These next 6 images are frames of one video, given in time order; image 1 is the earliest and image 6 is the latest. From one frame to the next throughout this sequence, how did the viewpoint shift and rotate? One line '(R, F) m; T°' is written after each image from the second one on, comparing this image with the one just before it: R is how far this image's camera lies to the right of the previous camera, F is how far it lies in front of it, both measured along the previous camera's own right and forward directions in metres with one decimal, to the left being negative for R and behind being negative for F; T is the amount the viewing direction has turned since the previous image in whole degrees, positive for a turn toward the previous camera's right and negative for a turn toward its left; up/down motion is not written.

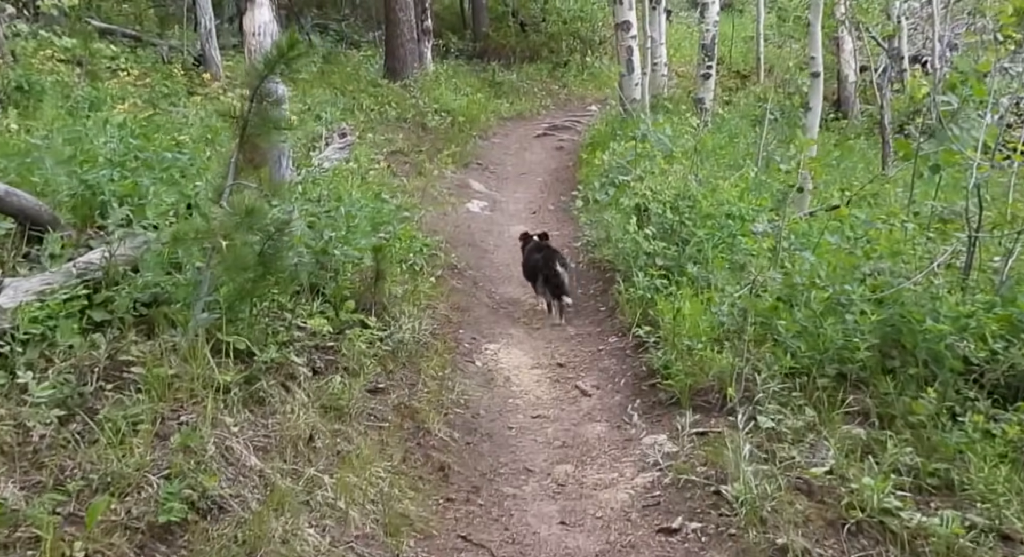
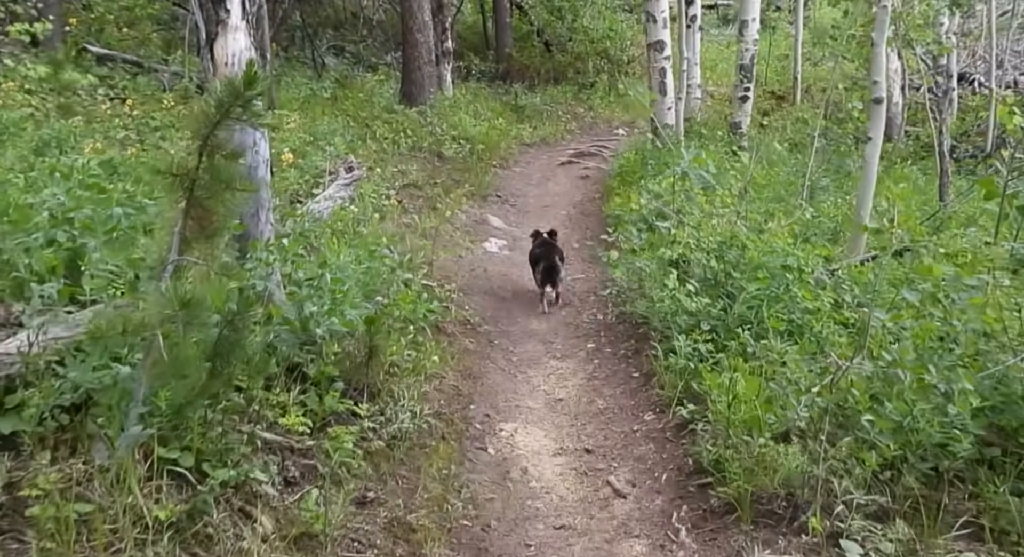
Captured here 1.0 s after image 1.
(0.0, +1.1) m; -1°
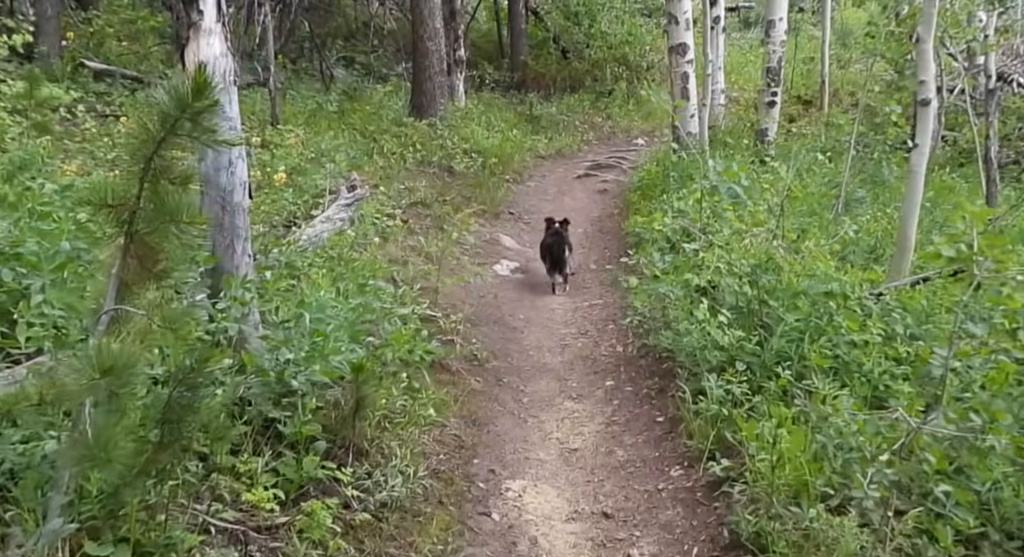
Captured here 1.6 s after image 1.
(+0.1, +0.7) m; -1°
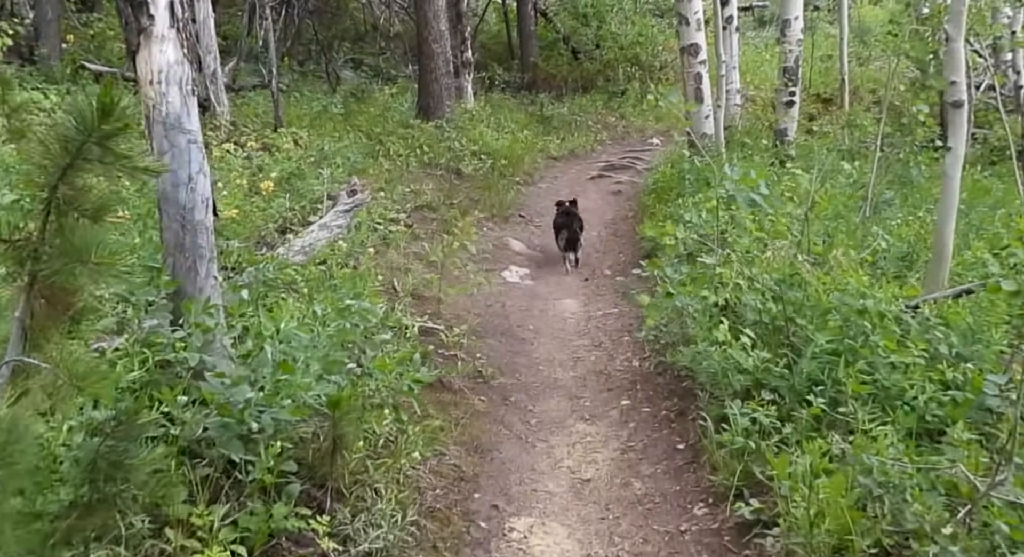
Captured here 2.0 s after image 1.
(+0.1, +0.6) m; -1°
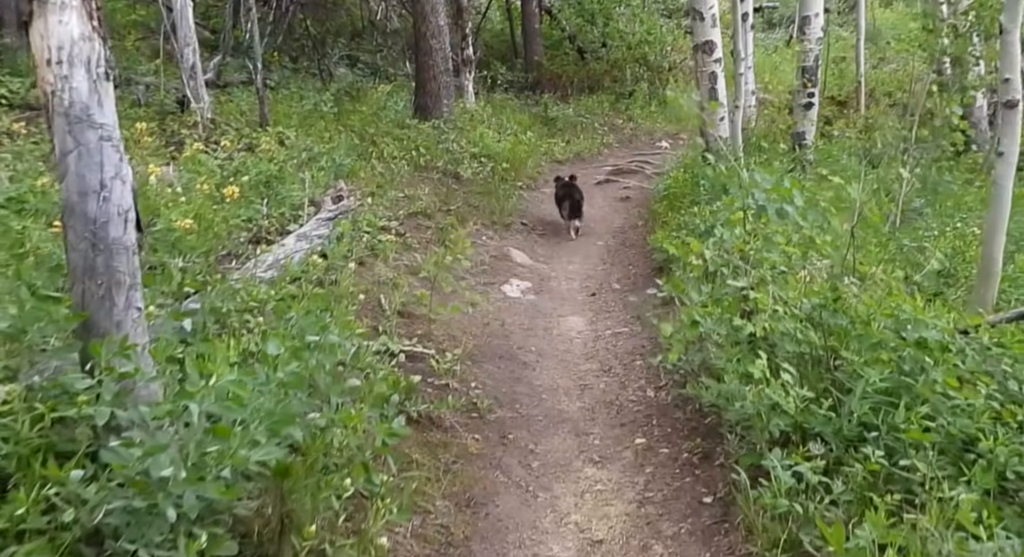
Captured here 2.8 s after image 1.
(0.0, +0.9) m; 0°
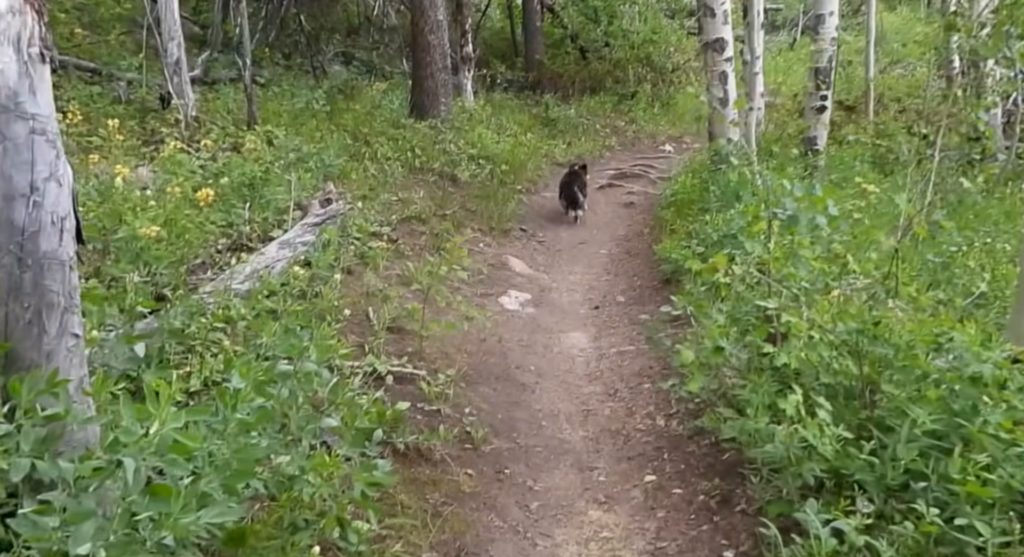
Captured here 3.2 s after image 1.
(0.0, +0.6) m; 0°
